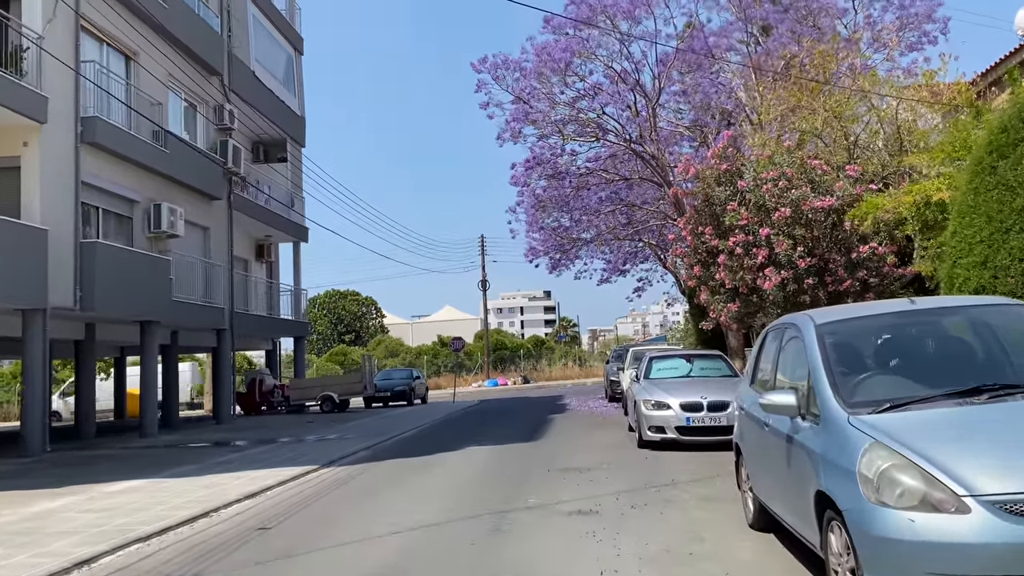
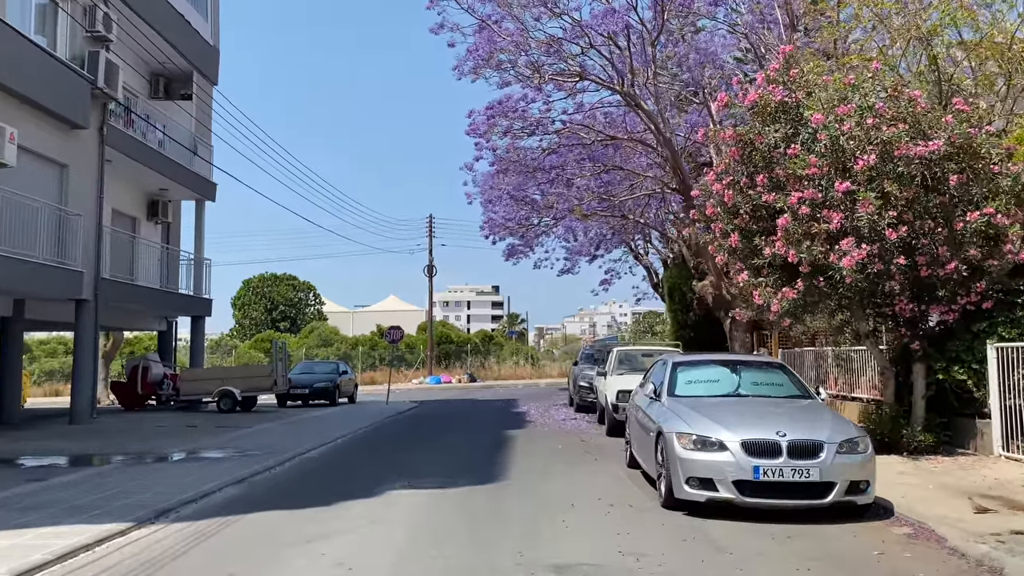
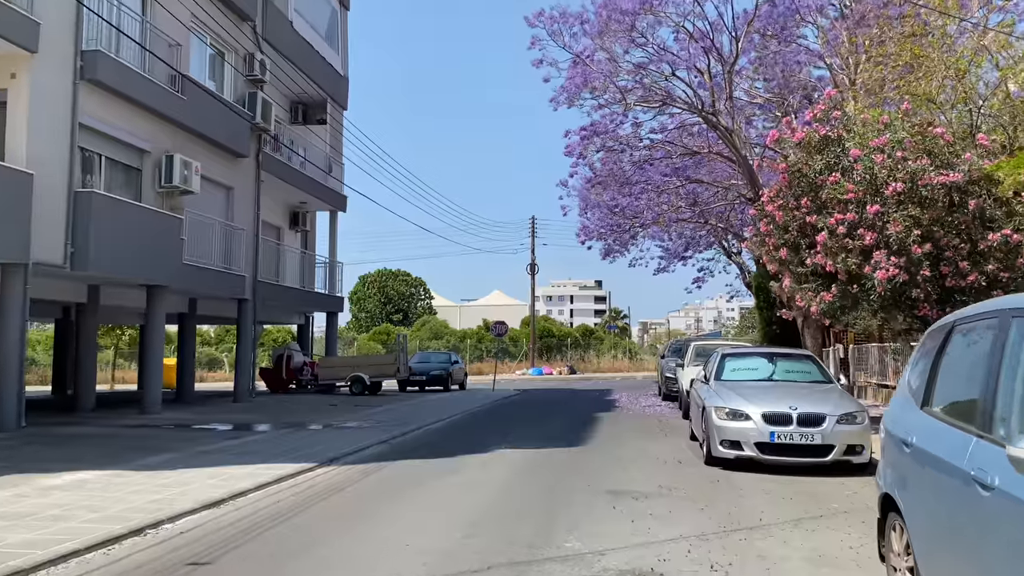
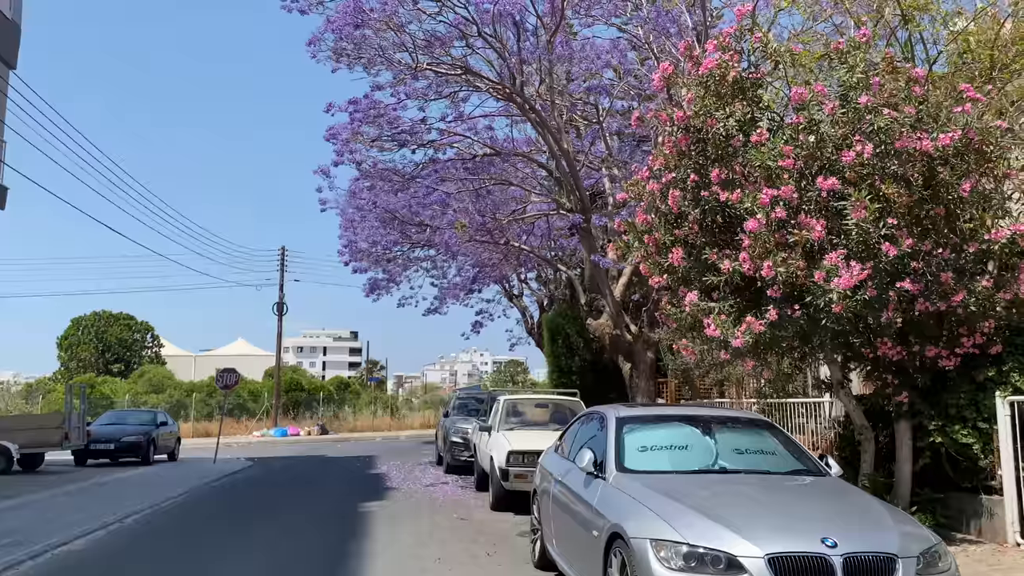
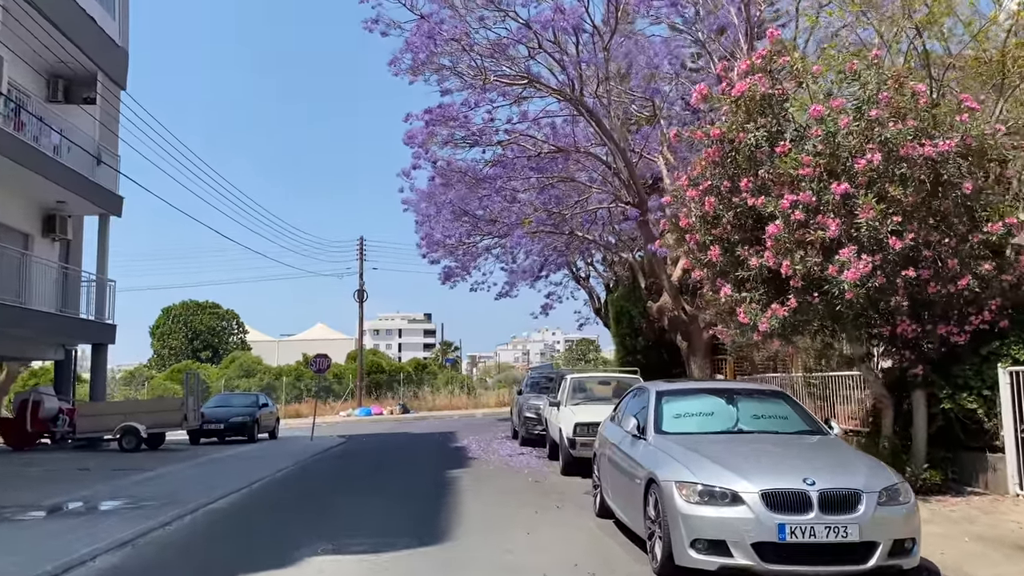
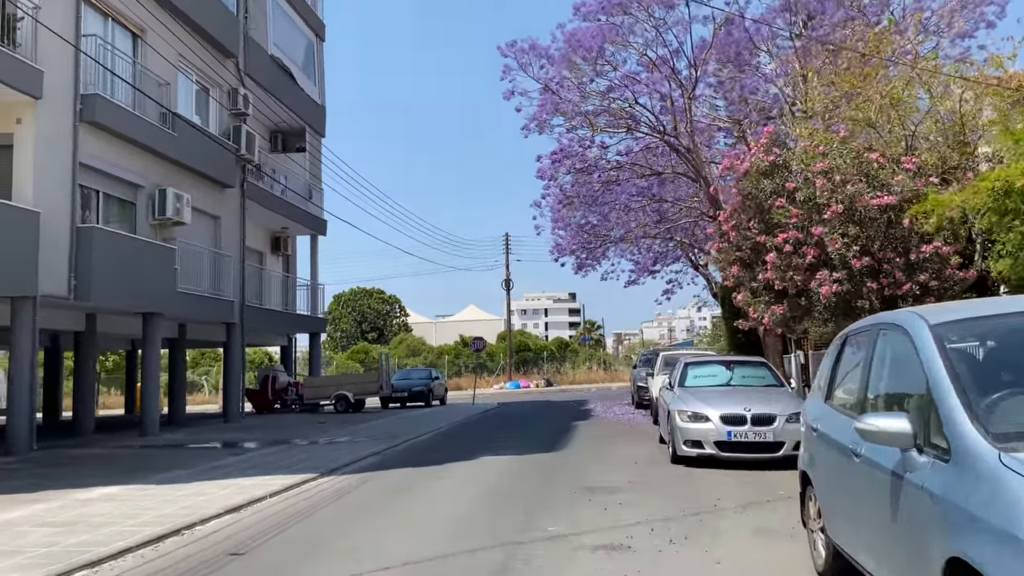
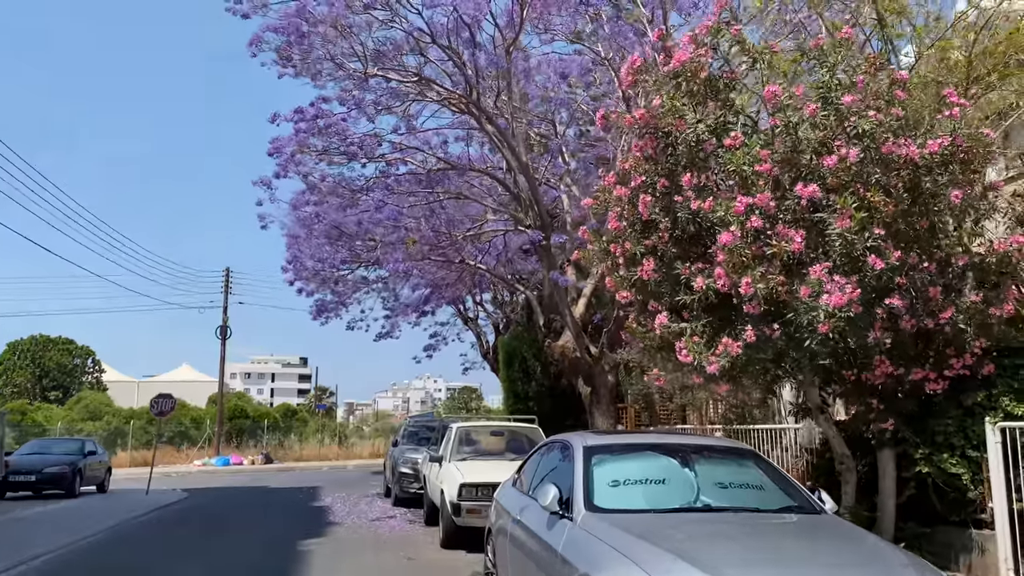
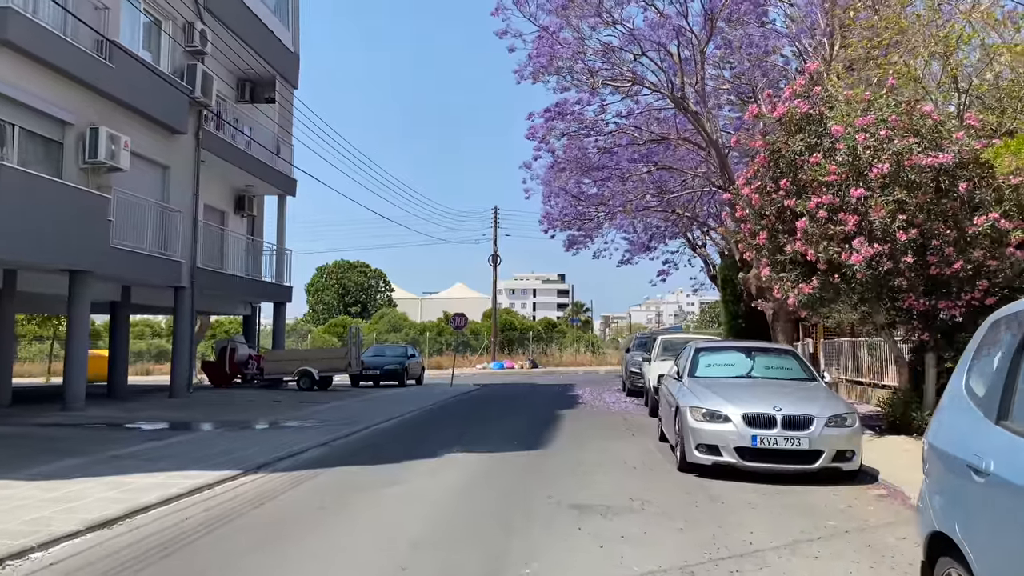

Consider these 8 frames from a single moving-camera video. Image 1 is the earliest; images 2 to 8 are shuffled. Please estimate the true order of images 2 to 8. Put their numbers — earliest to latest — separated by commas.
6, 3, 8, 2, 5, 4, 7
